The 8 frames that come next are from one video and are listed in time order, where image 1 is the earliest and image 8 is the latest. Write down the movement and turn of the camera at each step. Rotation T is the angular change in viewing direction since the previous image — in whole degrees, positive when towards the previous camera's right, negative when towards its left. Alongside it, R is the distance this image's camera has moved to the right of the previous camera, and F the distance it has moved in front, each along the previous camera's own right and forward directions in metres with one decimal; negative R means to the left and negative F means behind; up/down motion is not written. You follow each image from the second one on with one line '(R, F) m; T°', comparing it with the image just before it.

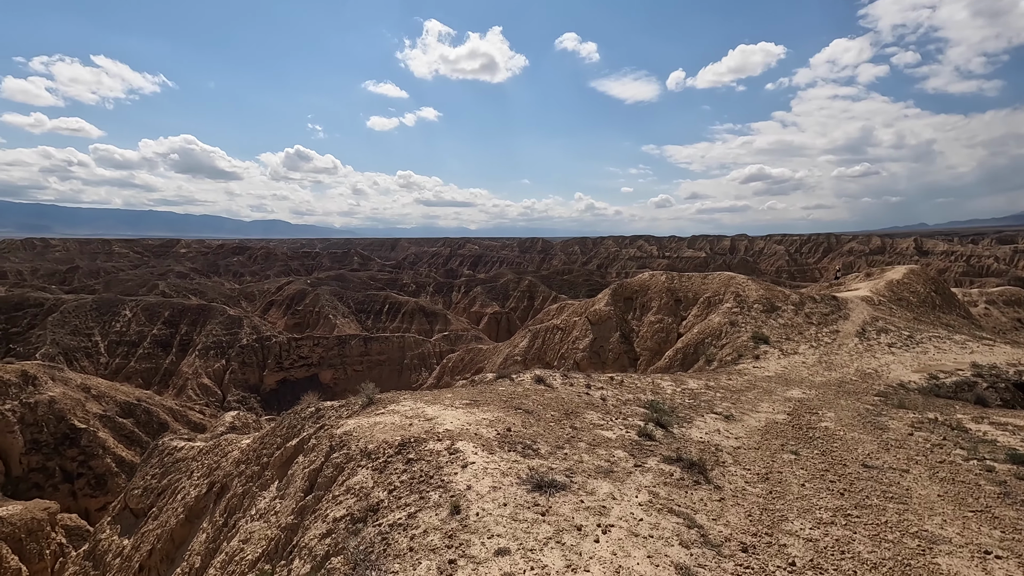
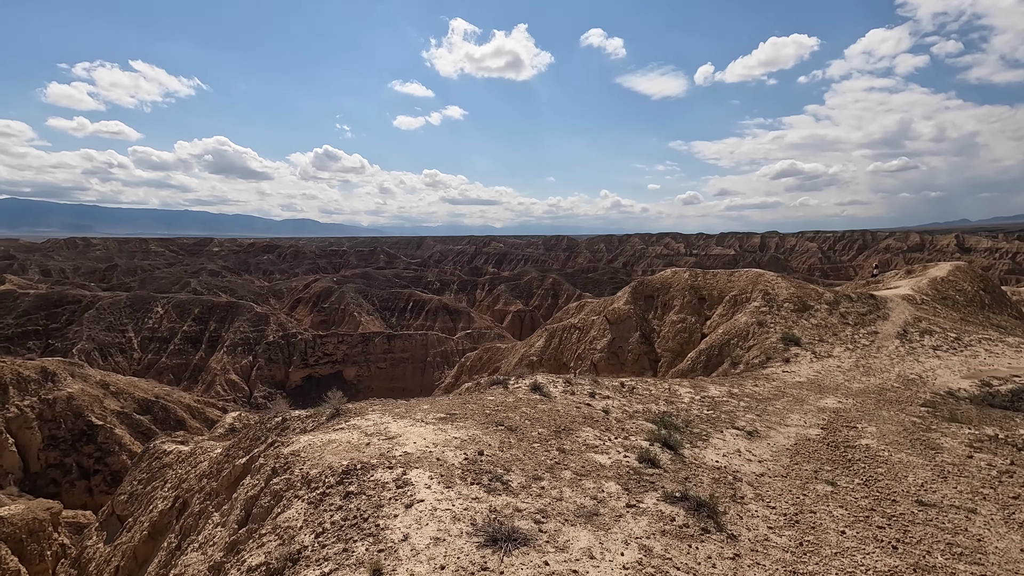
(+0.5, +0.9) m; -3°
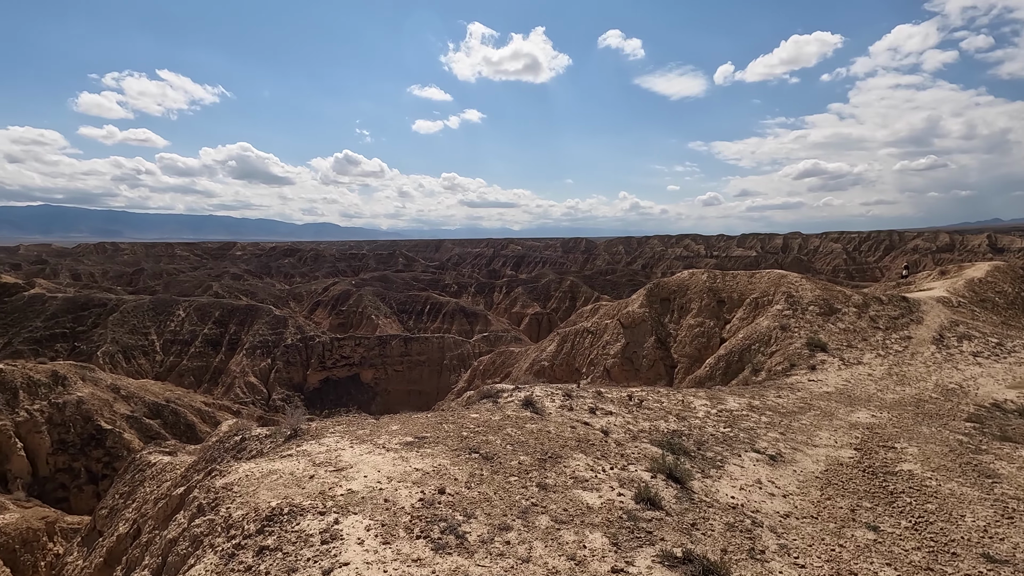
(+0.4, +0.8) m; -2°
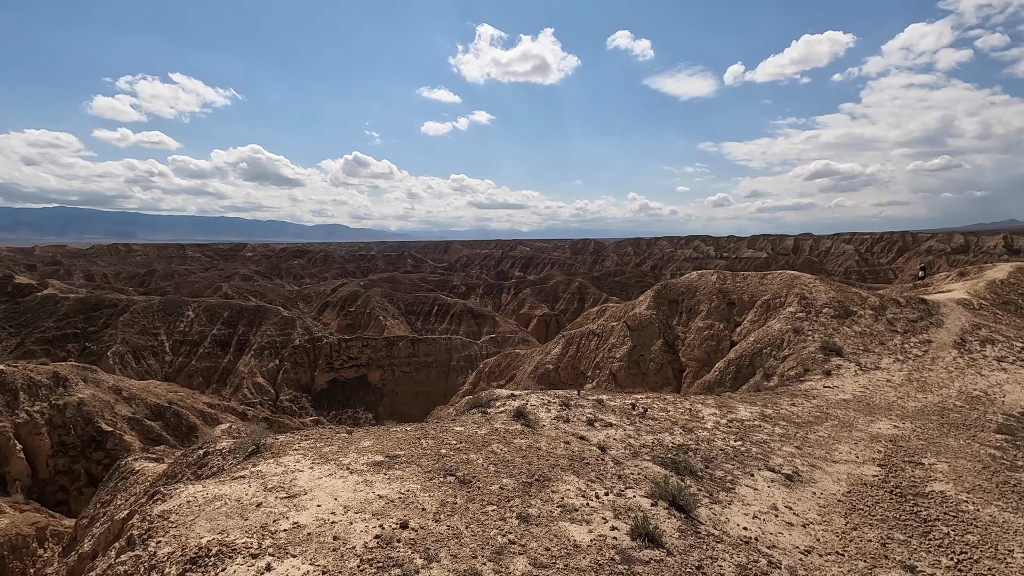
(+0.2, +0.5) m; -1°
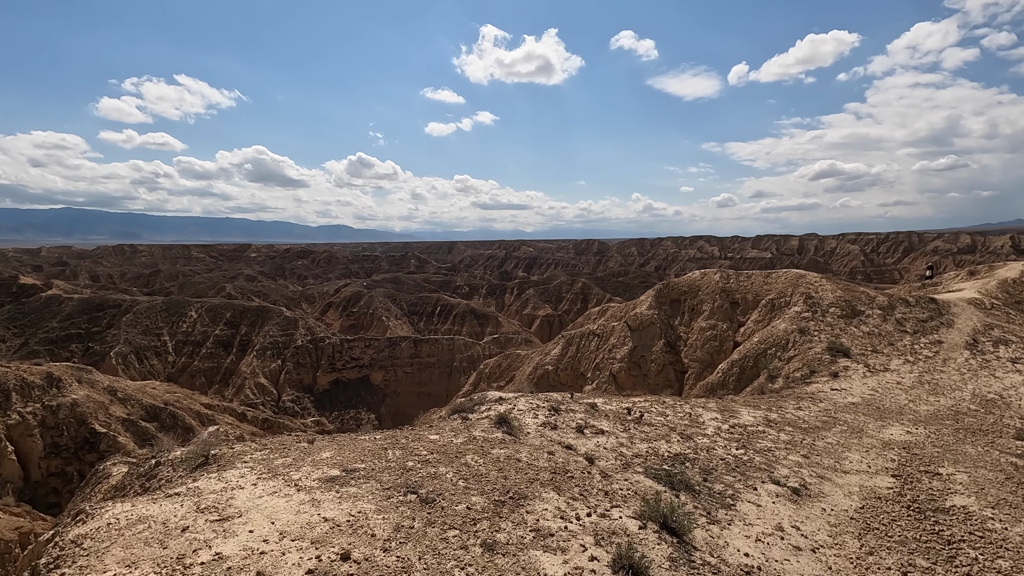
(+0.2, +0.5) m; 0°
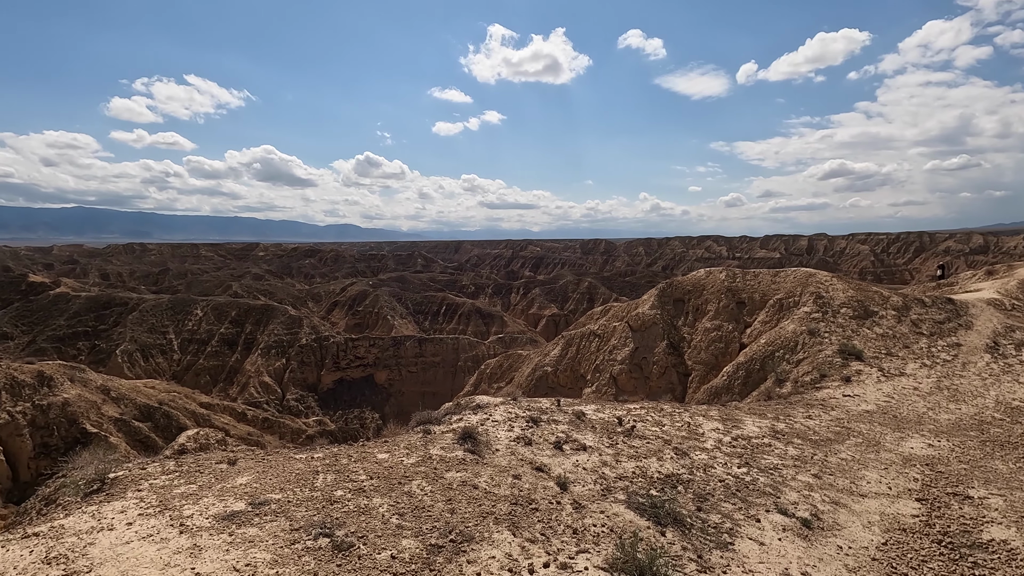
(+0.4, +0.7) m; -1°
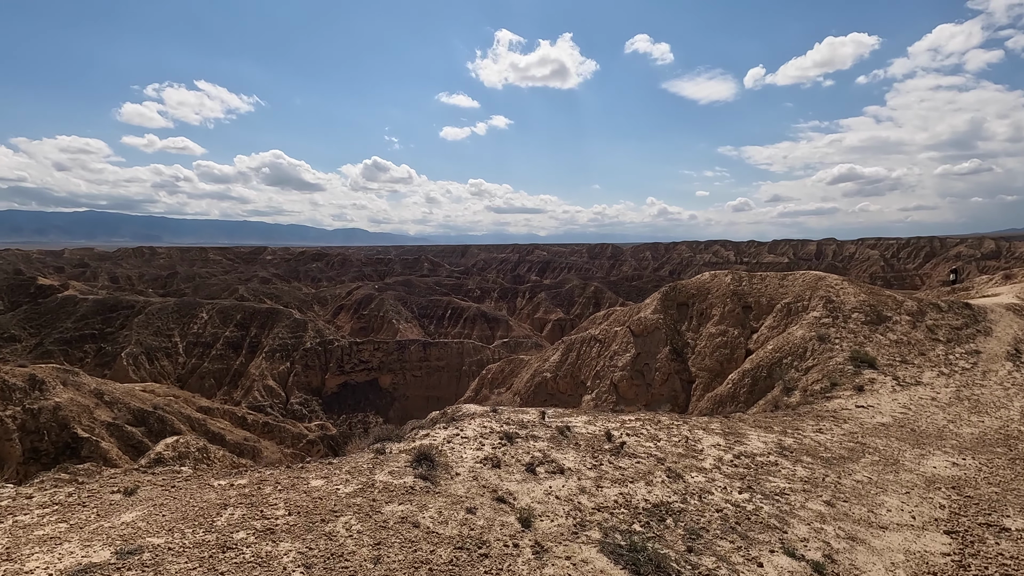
(+0.4, +0.7) m; -1°
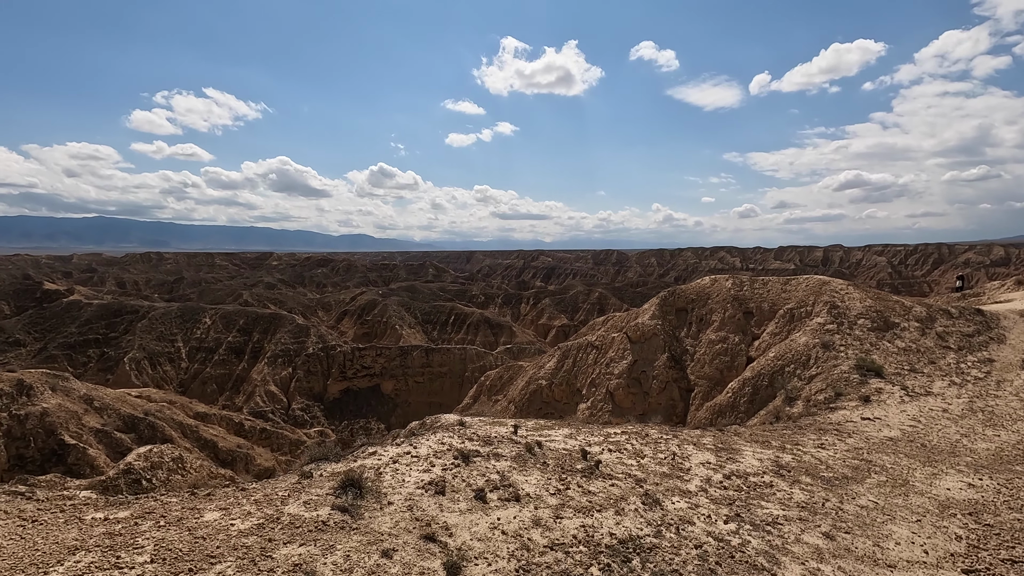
(+0.5, +0.6) m; -1°
